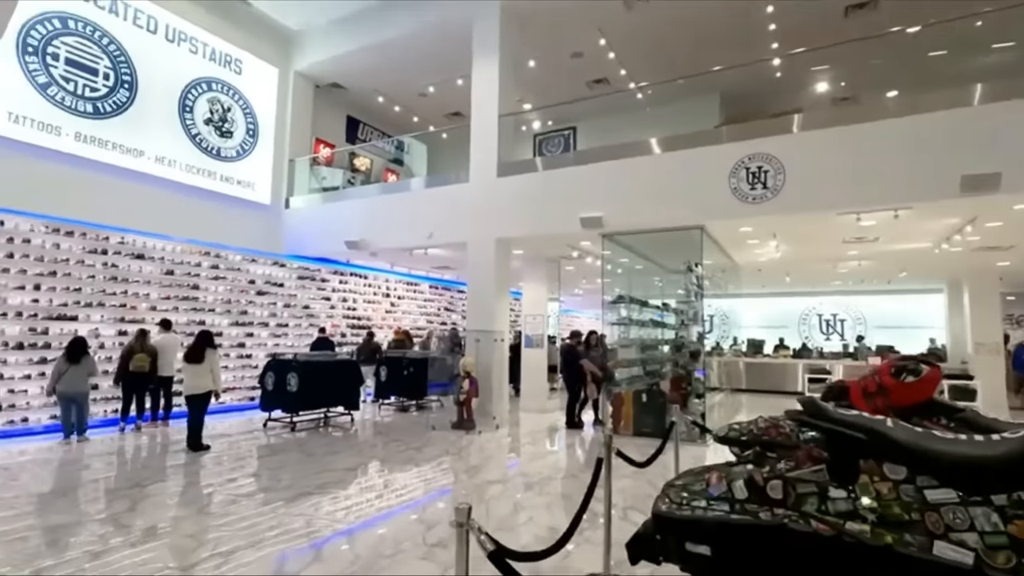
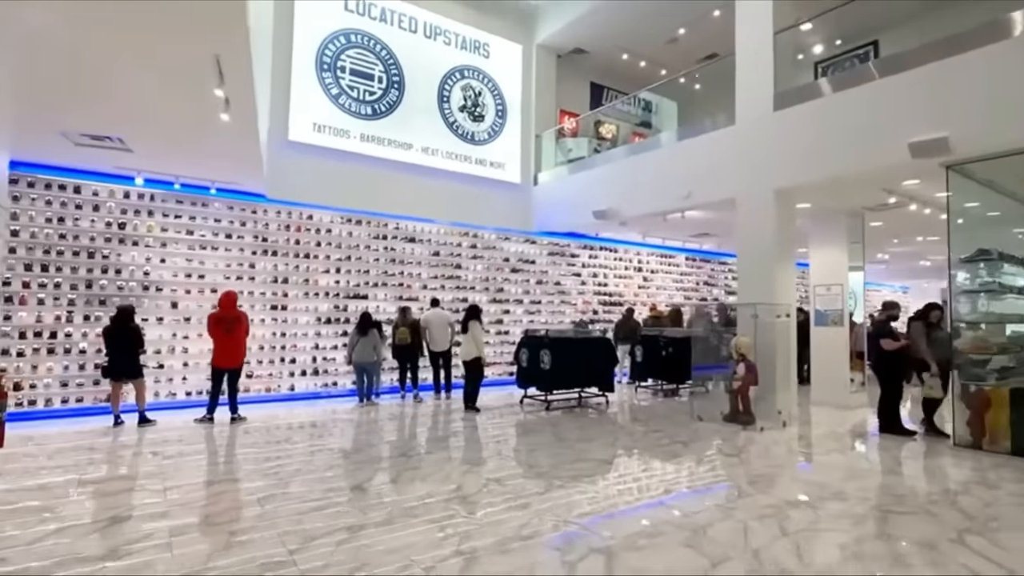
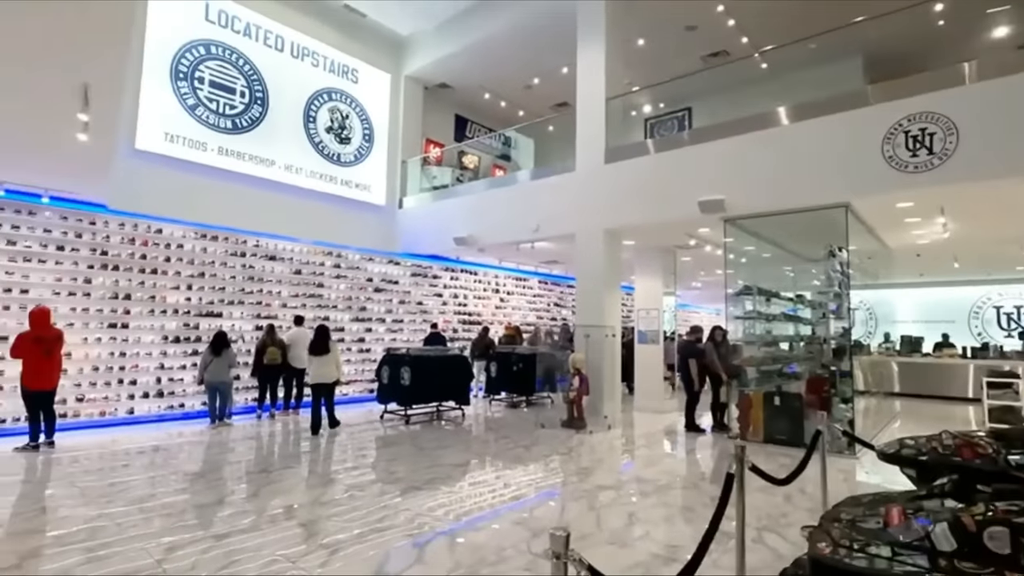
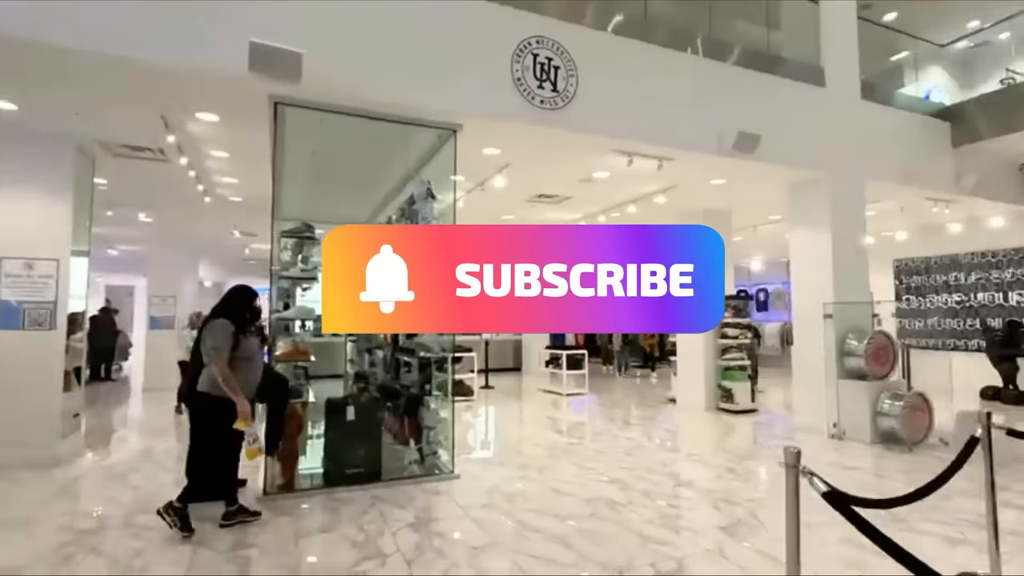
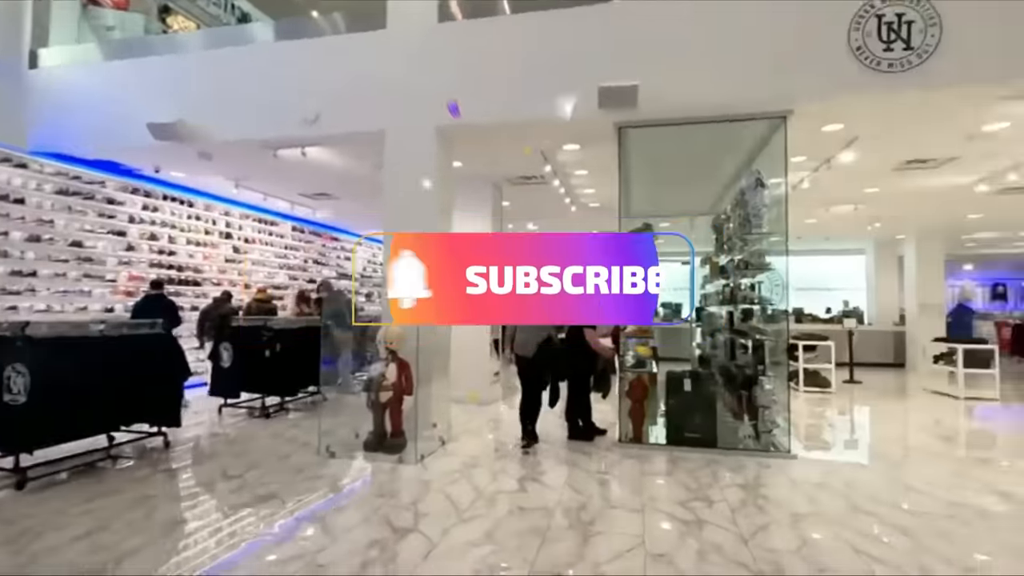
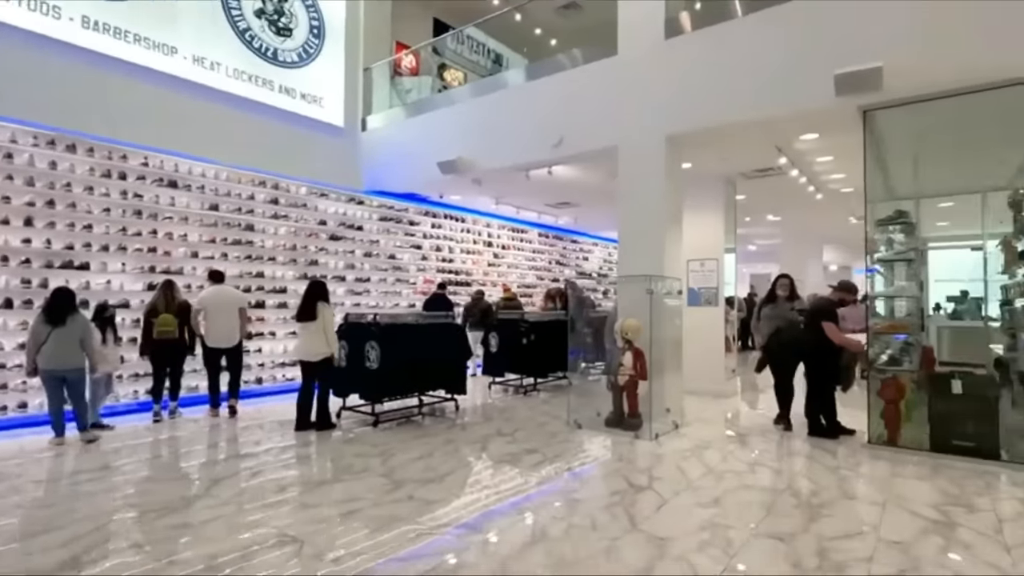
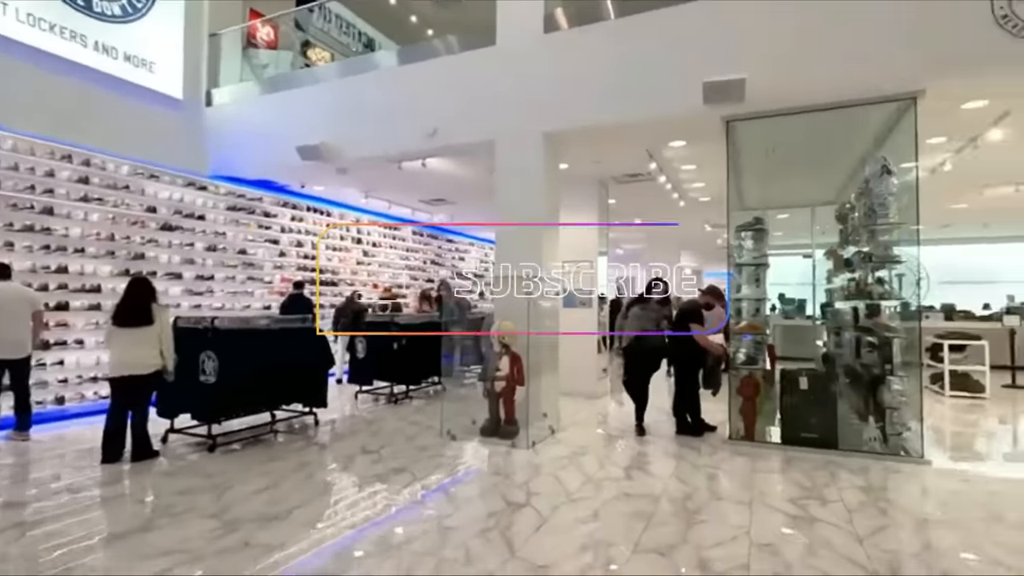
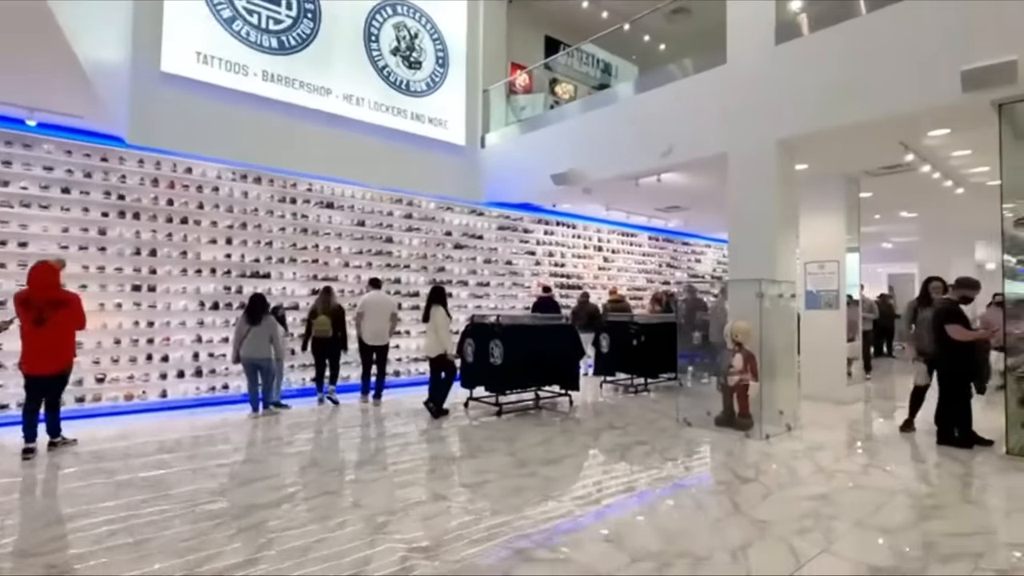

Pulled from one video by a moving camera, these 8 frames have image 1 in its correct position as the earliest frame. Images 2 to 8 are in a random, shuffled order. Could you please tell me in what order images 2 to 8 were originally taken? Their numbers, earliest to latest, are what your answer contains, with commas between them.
3, 2, 8, 6, 7, 5, 4
